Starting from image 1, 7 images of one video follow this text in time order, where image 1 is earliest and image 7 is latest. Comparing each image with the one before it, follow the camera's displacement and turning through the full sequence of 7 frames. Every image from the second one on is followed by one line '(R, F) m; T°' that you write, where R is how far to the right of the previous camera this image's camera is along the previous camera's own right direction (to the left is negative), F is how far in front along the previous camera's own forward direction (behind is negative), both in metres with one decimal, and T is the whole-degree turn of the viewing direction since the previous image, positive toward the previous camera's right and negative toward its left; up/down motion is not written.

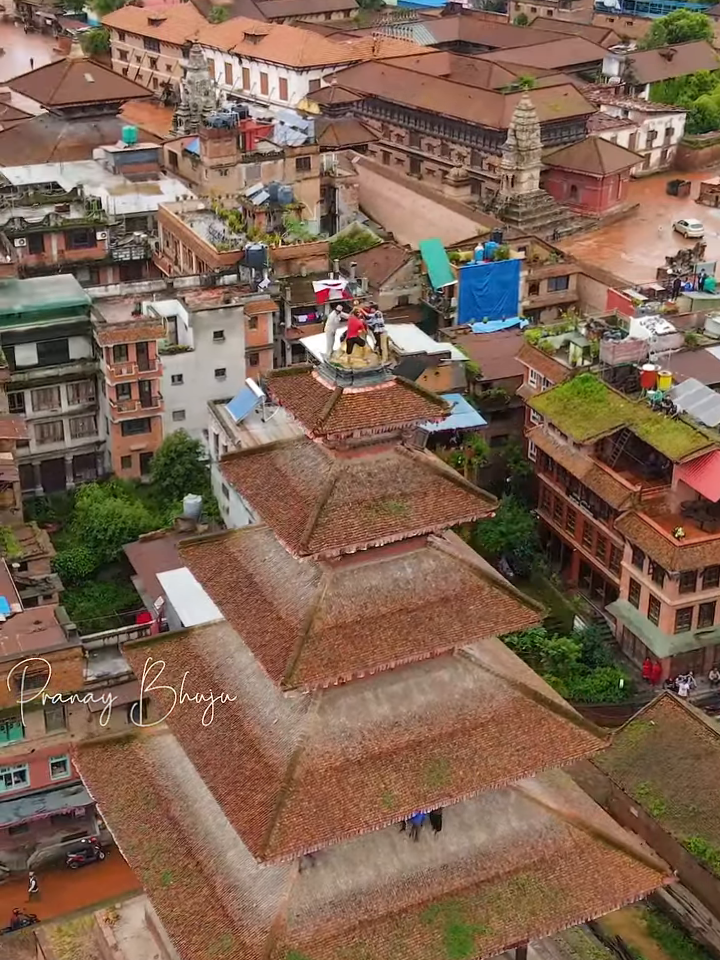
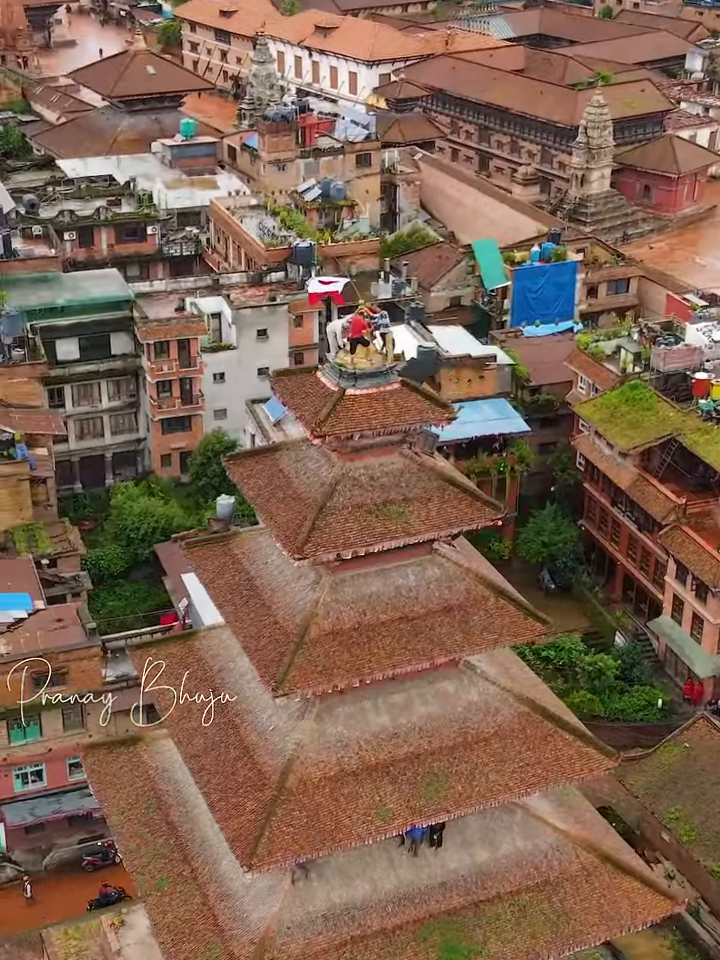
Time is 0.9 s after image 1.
(+2.1, +0.9) m; -4°
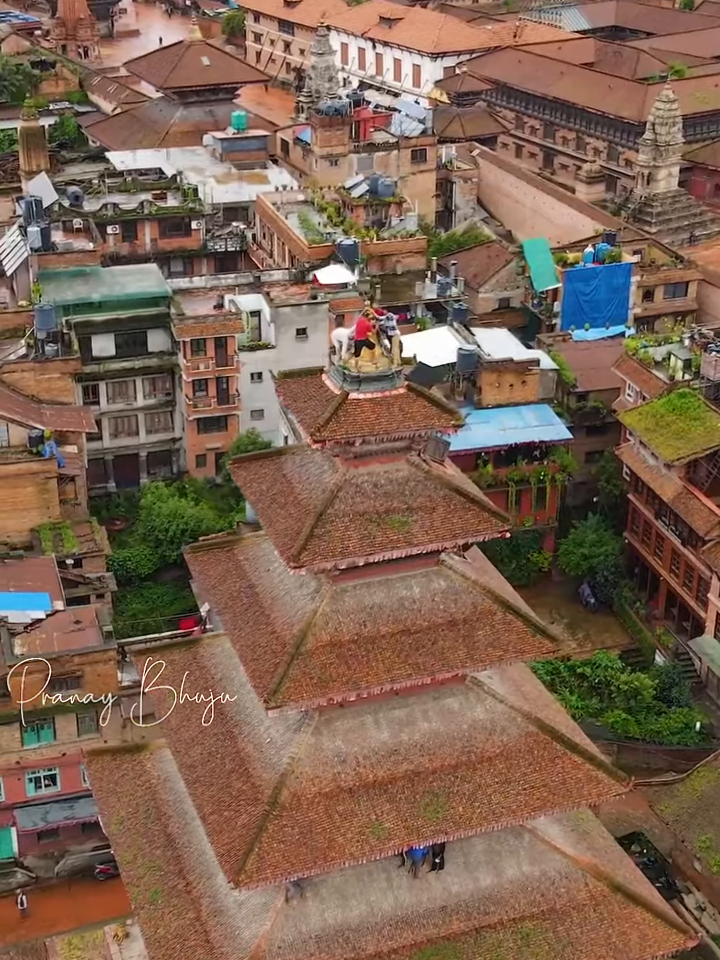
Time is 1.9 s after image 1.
(+1.8, +1.2) m; -4°
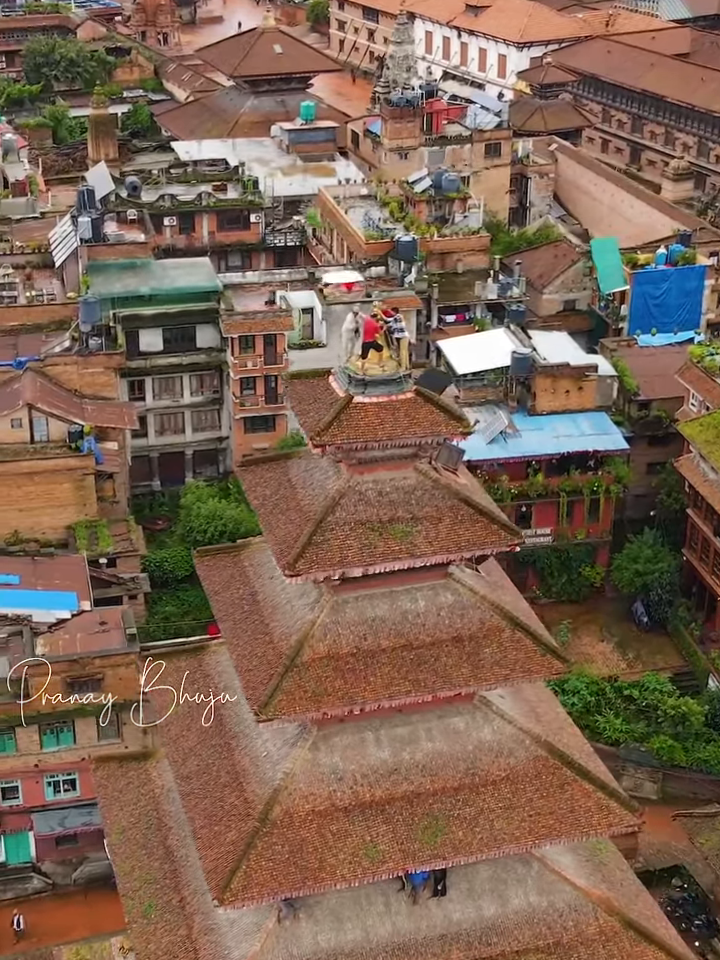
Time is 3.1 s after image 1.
(+2.2, +1.5) m; -5°
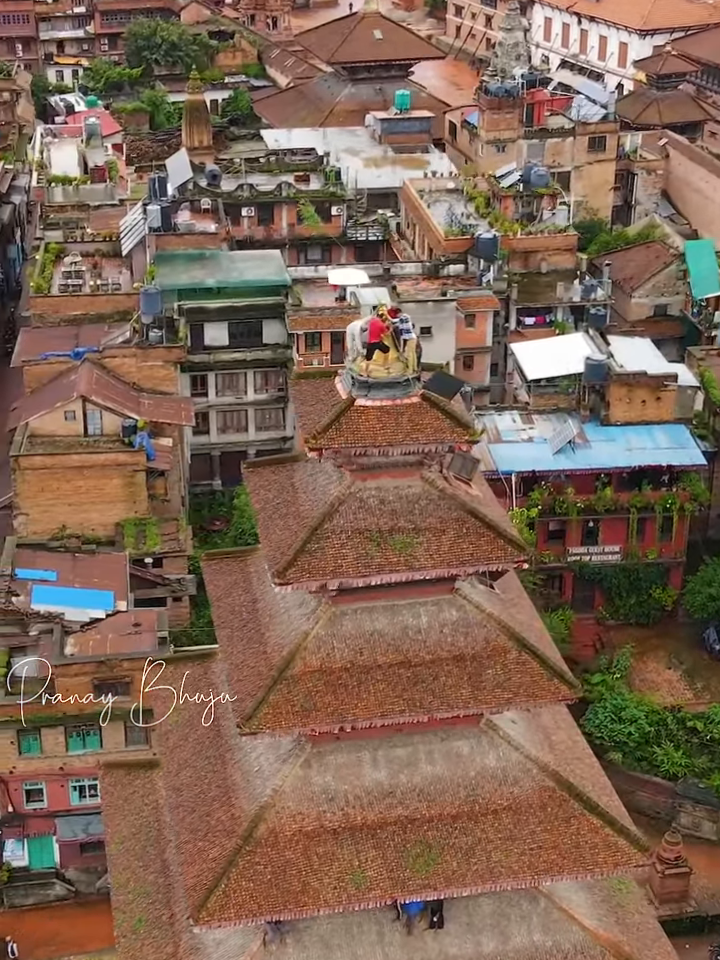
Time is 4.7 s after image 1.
(+3.1, +1.9) m; -7°
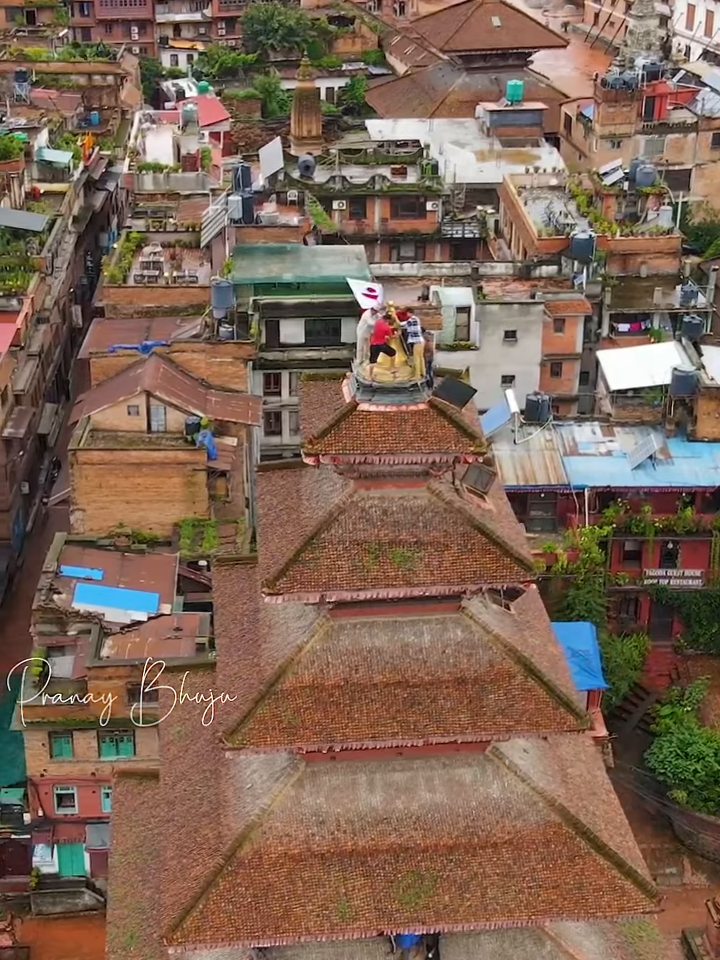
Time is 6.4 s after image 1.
(+3.2, +2.0) m; -7°
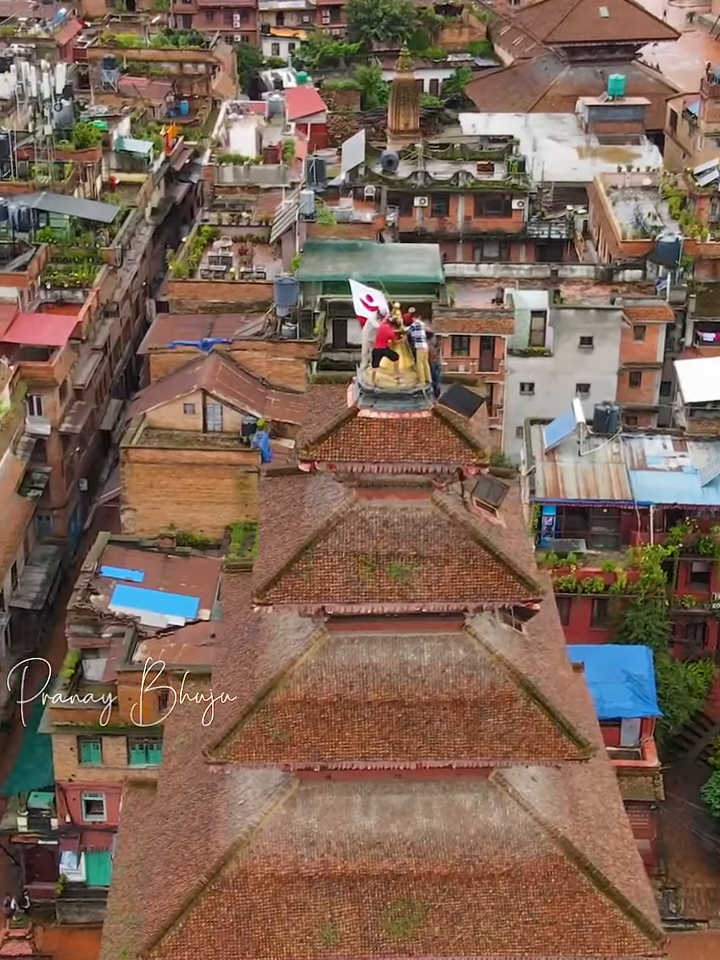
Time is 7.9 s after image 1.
(+2.5, +1.7) m; -6°
